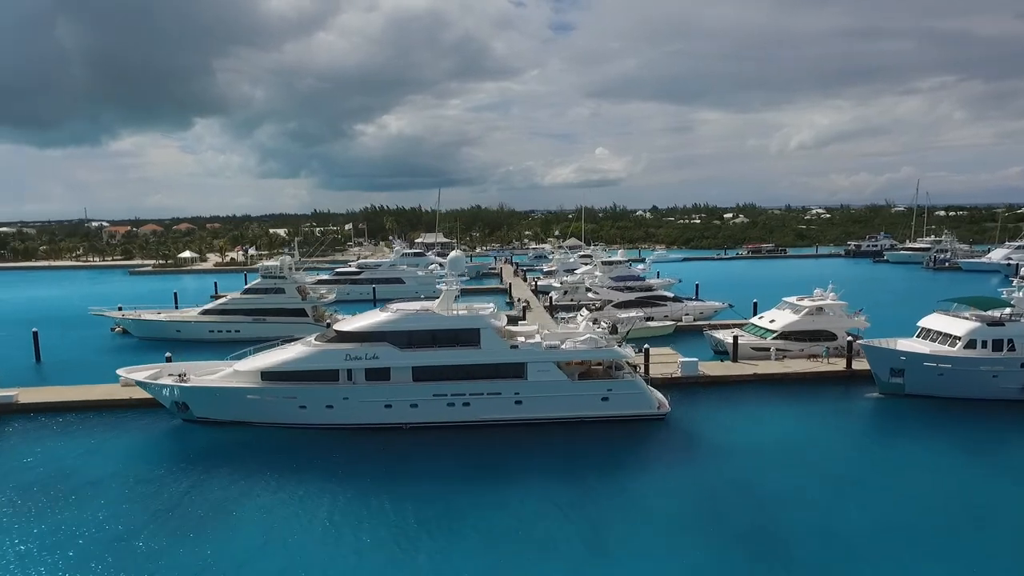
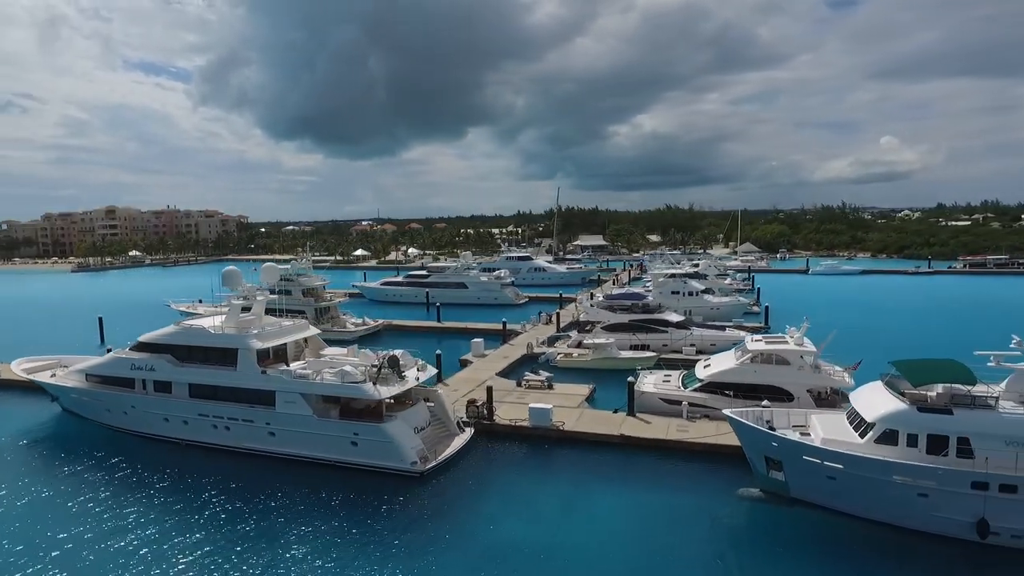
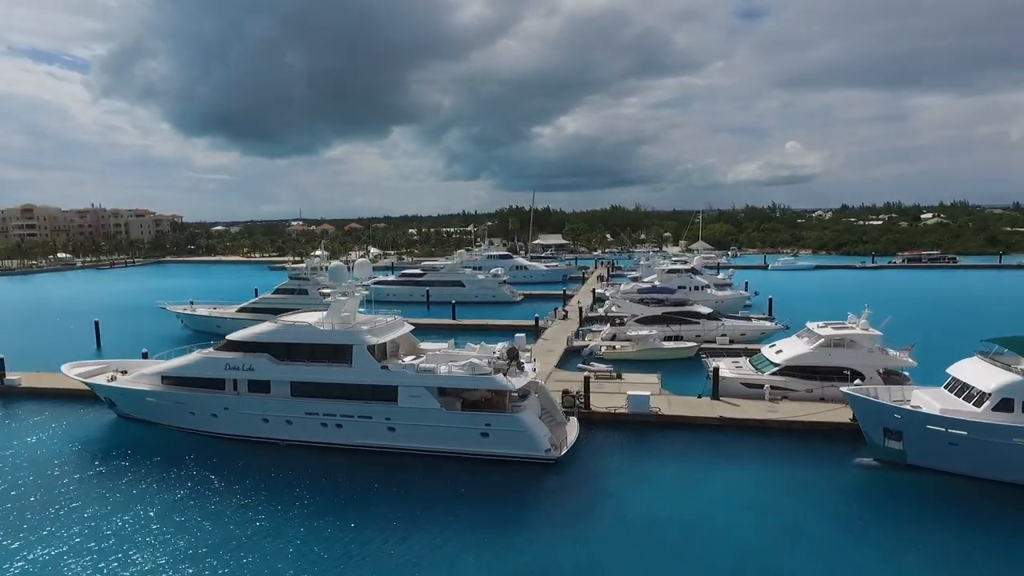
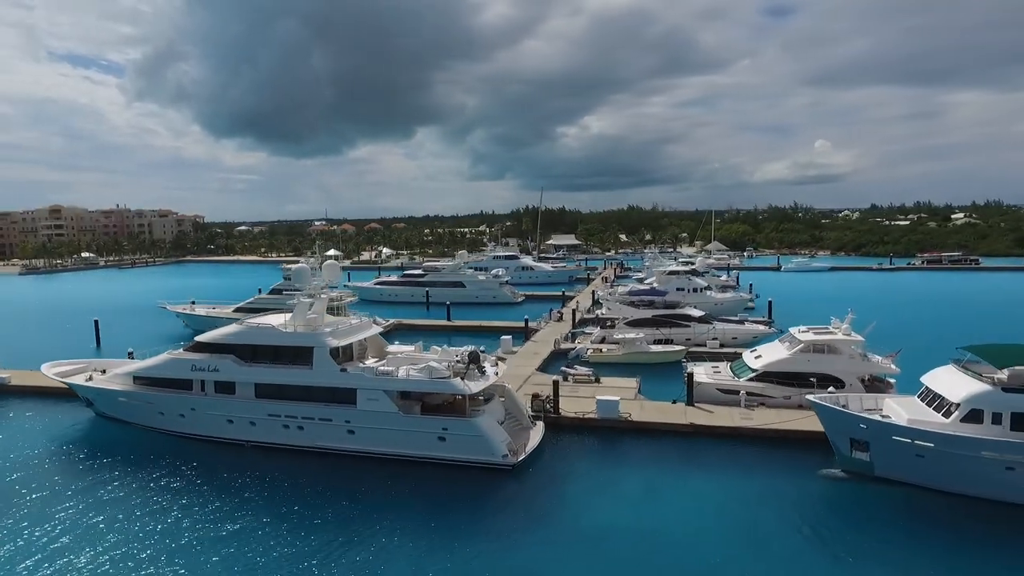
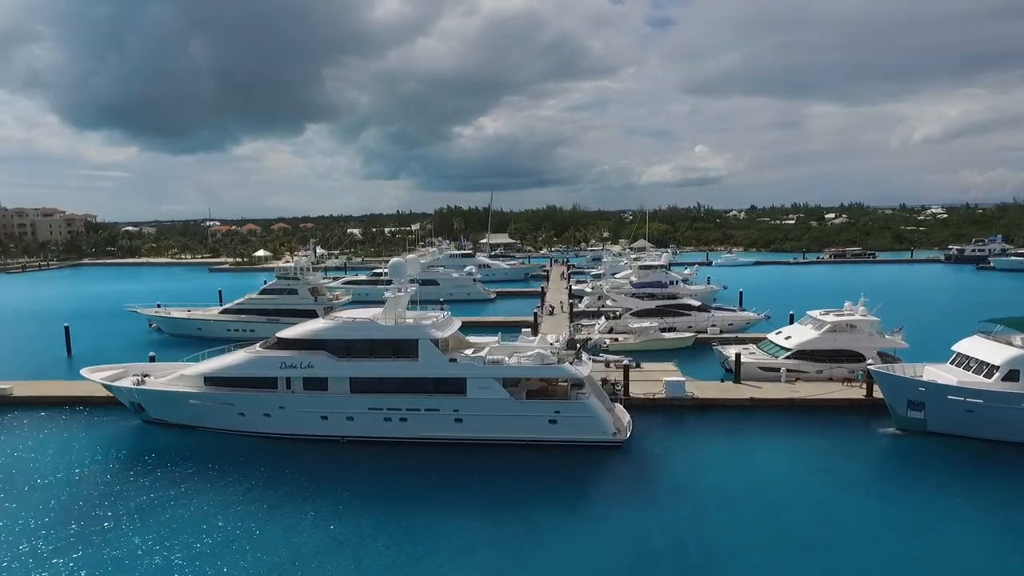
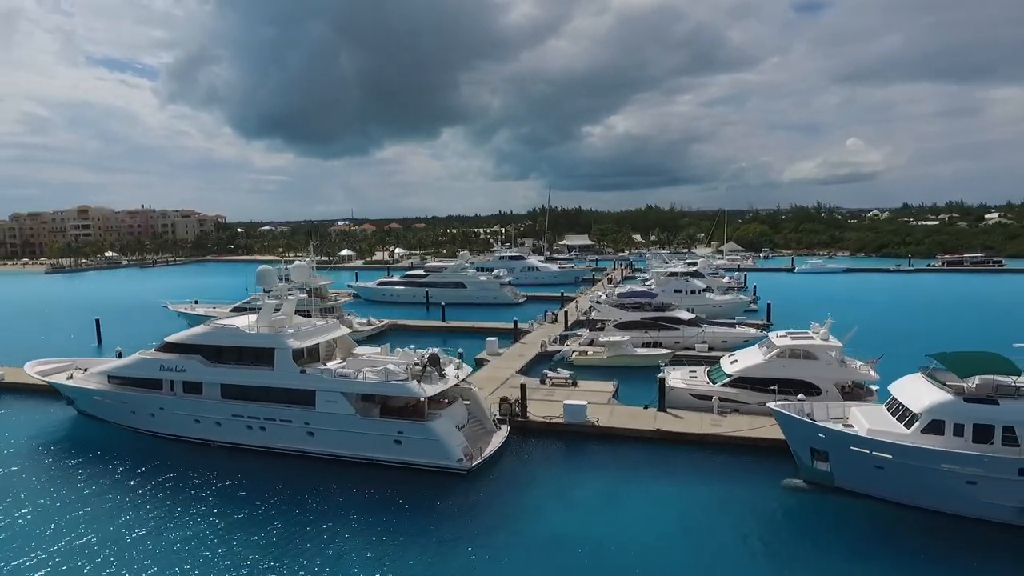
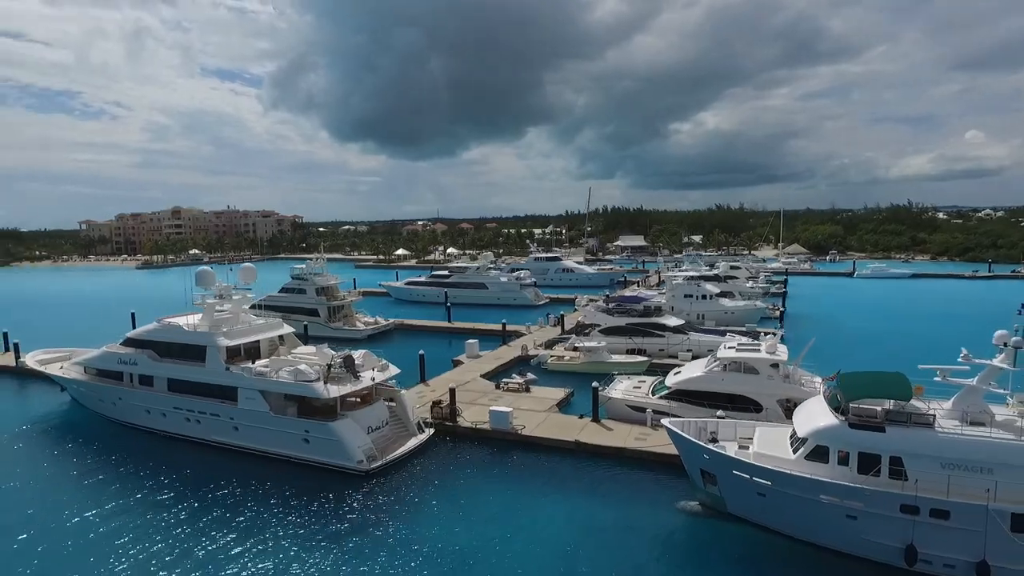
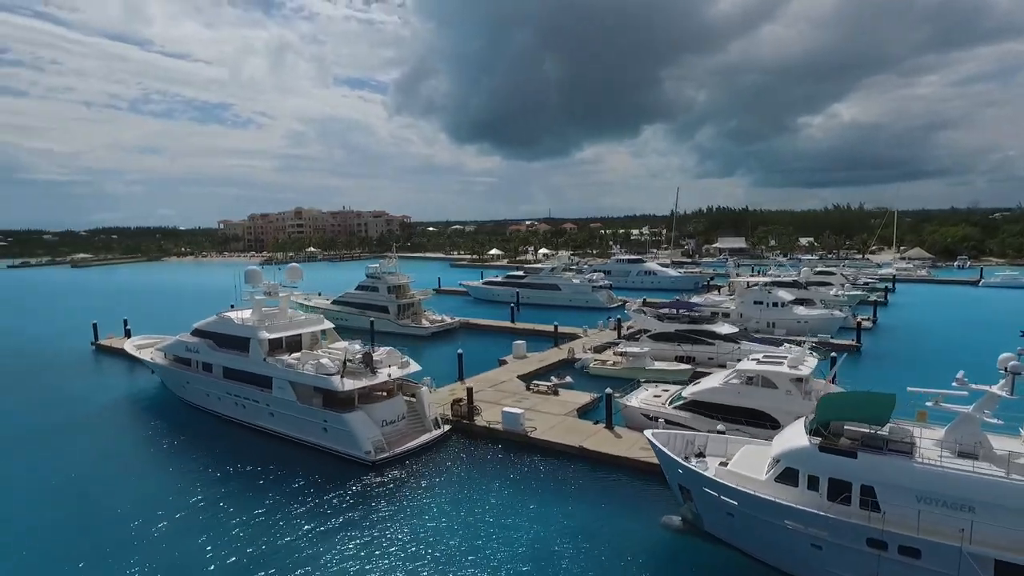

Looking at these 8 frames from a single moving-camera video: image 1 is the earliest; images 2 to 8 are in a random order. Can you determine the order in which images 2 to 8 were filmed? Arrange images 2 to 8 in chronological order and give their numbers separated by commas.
5, 3, 4, 6, 2, 7, 8
